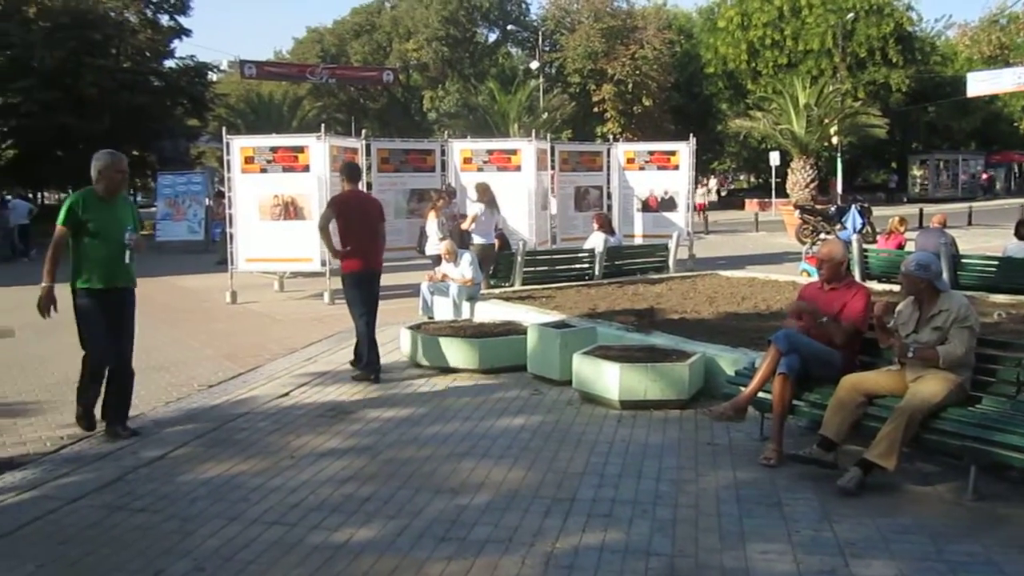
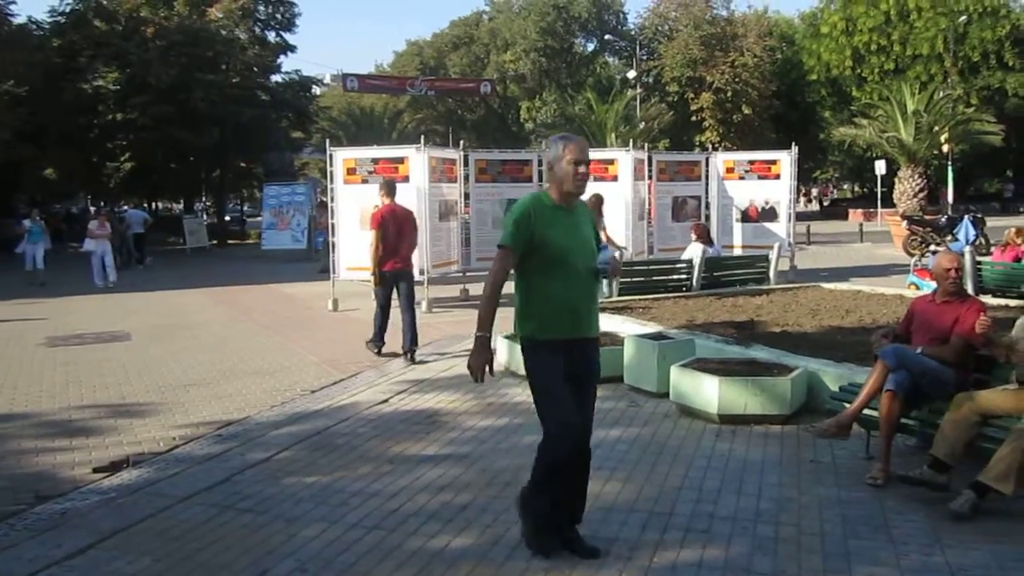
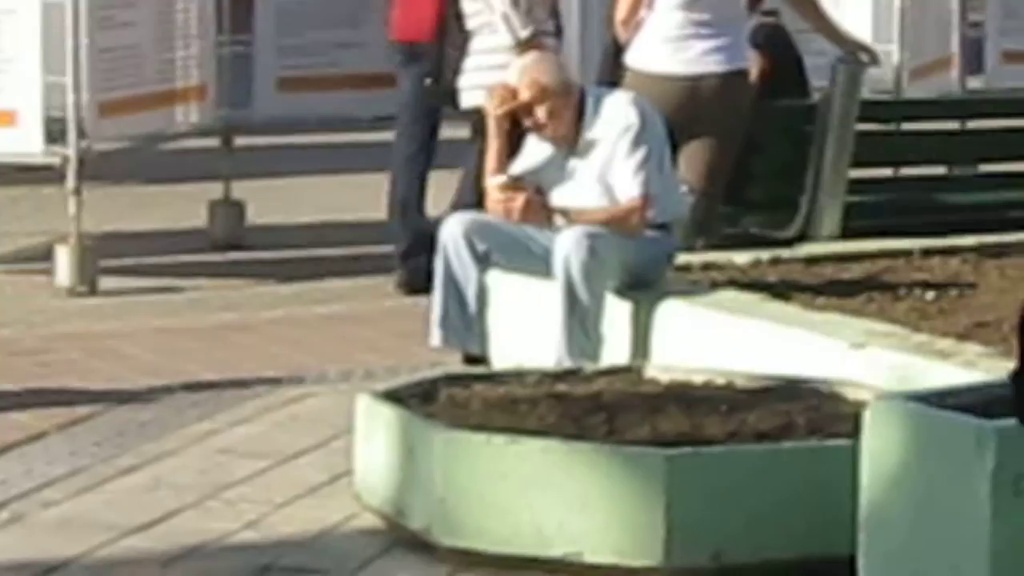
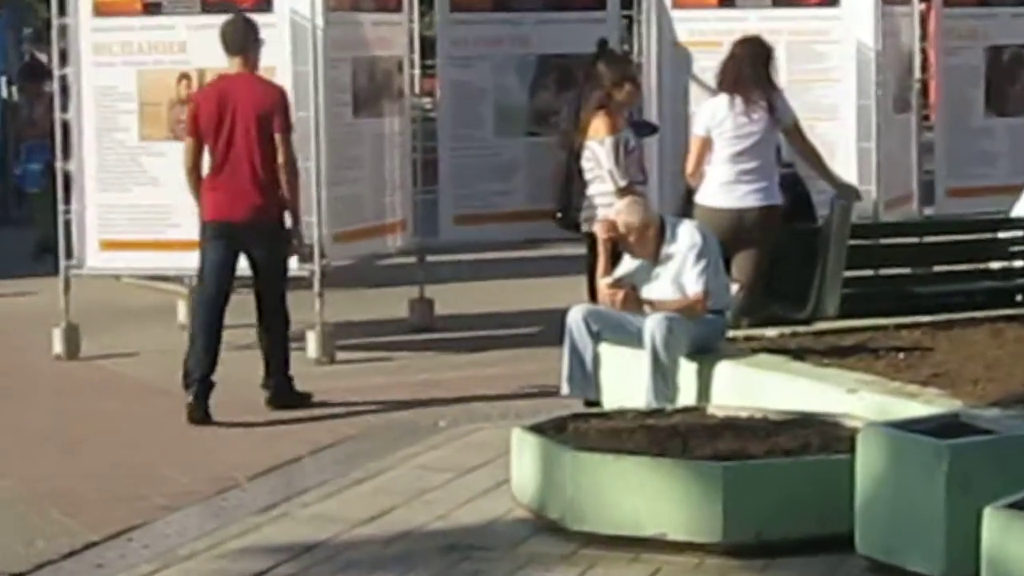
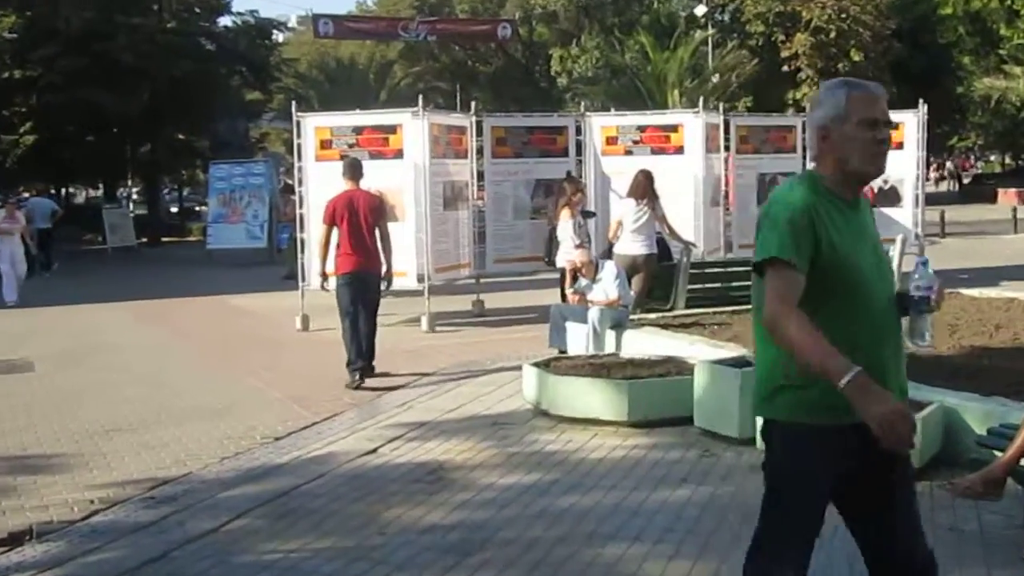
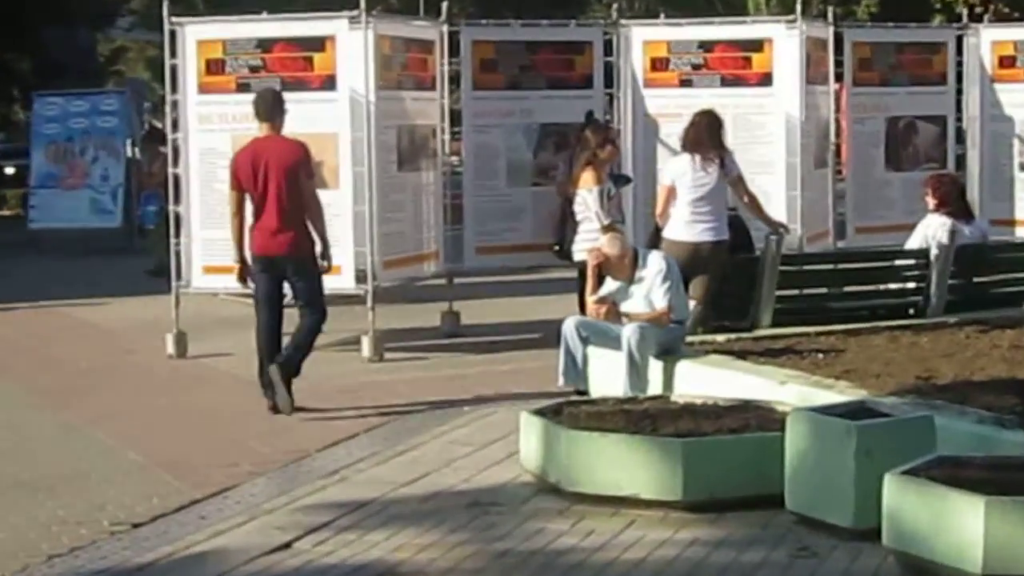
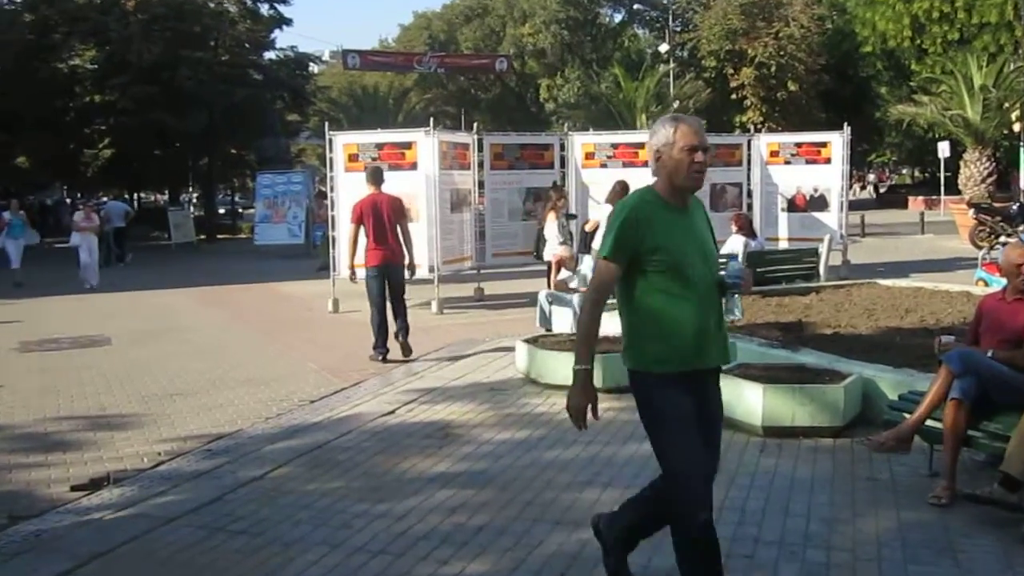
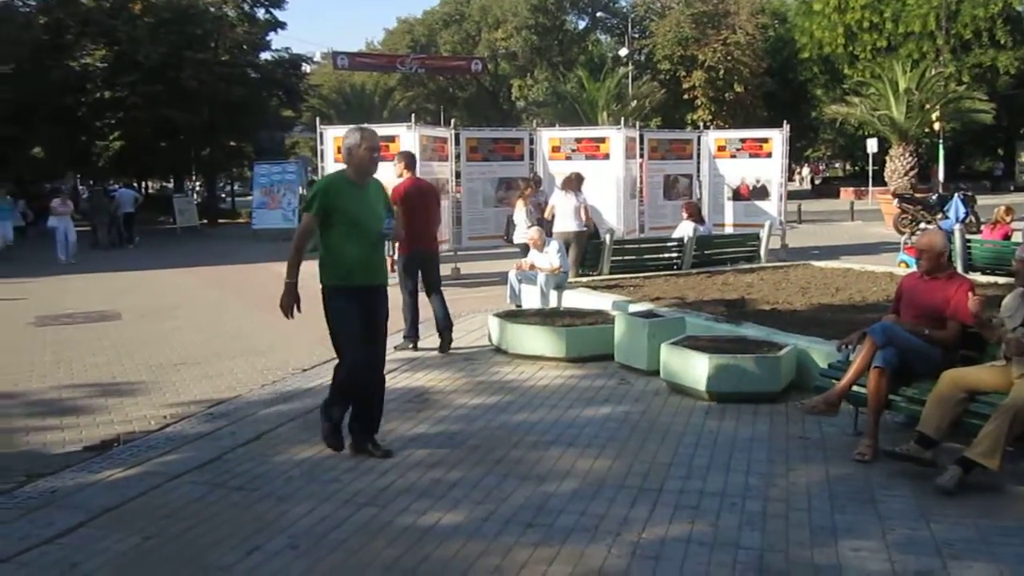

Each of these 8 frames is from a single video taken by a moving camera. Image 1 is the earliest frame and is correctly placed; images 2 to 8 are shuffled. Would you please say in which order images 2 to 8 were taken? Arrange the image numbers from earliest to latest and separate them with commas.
8, 2, 7, 5, 6, 4, 3
